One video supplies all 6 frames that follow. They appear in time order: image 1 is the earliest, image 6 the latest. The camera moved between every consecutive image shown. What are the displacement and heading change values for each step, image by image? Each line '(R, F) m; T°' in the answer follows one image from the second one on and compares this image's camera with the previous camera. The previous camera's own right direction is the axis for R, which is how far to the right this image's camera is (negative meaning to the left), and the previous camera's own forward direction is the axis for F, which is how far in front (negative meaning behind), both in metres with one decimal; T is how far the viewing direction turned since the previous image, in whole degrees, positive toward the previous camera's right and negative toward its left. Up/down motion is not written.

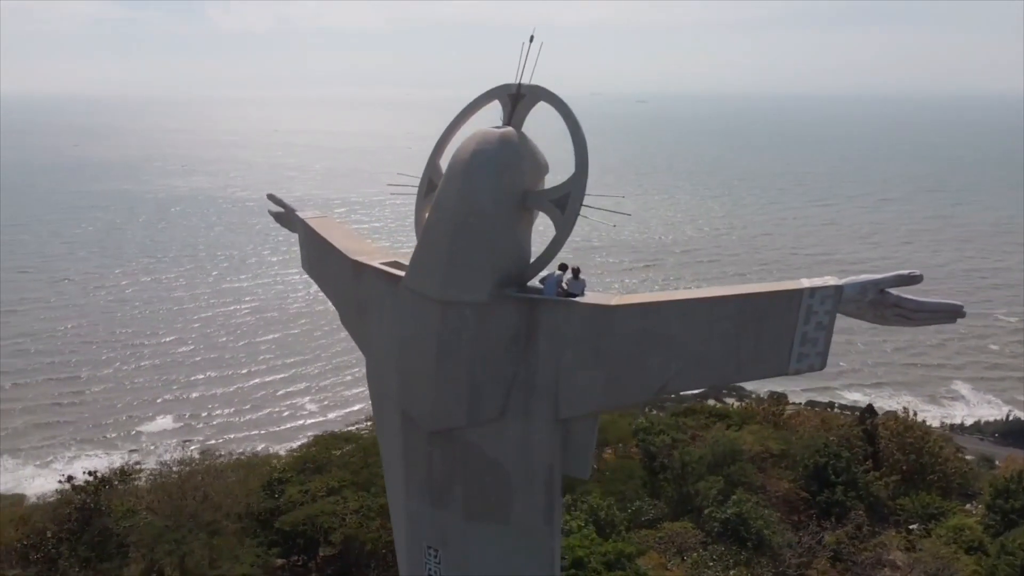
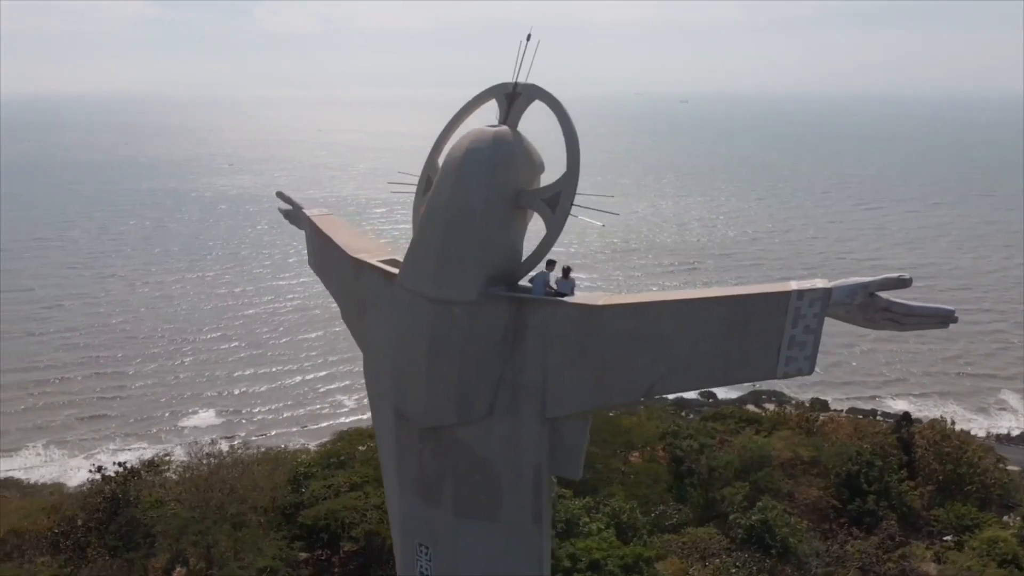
(+0.5, 0.0) m; -3°
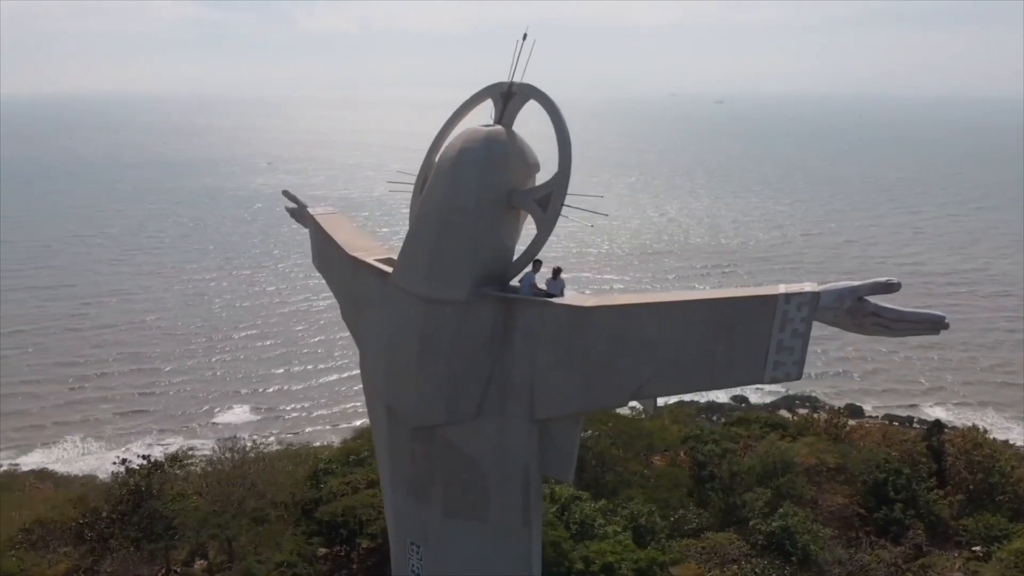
(+0.4, 0.0) m; -2°
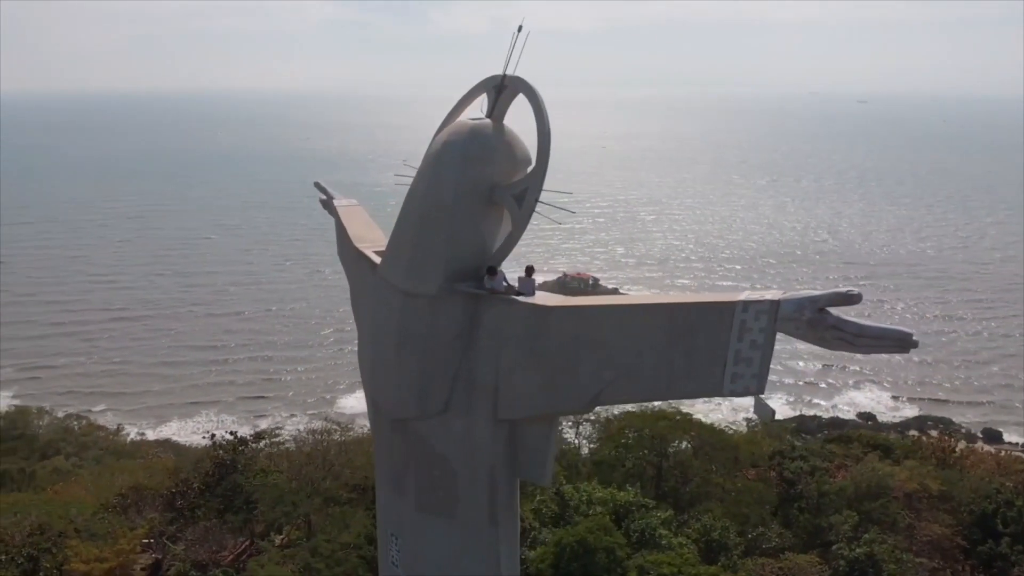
(+1.3, +0.2) m; -9°
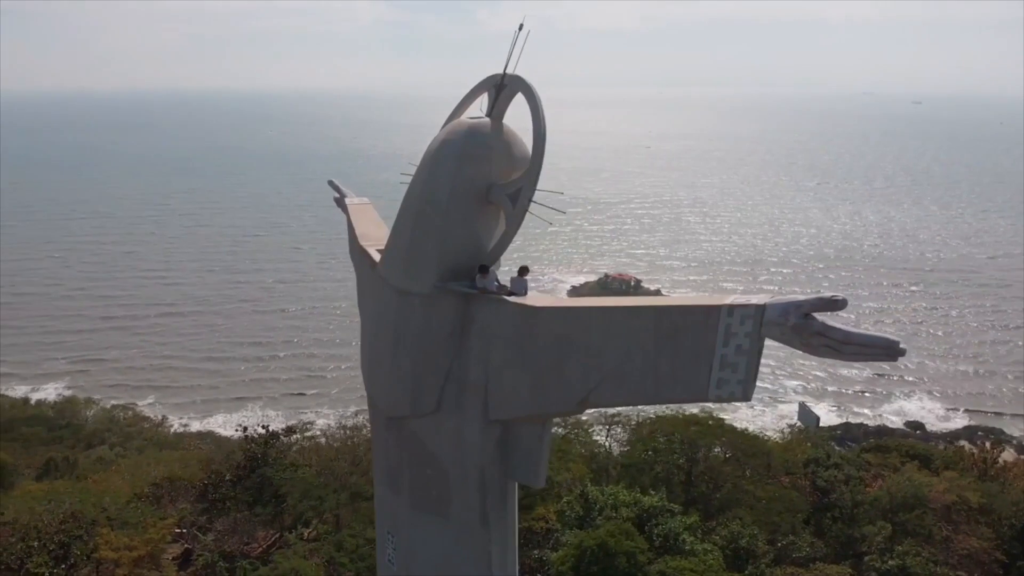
(+0.5, +0.1) m; -3°
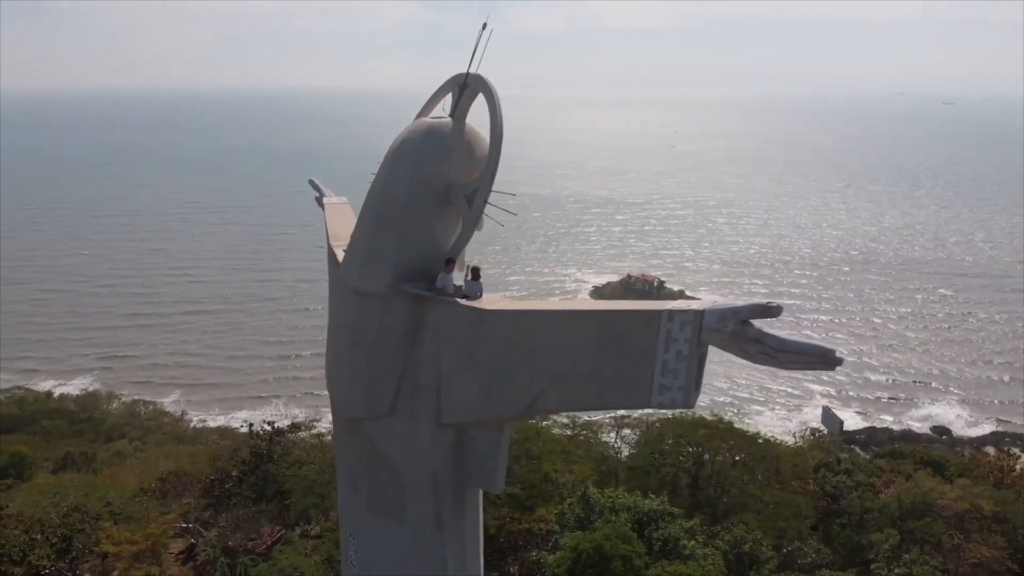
(+0.6, +0.1) m; -2°
